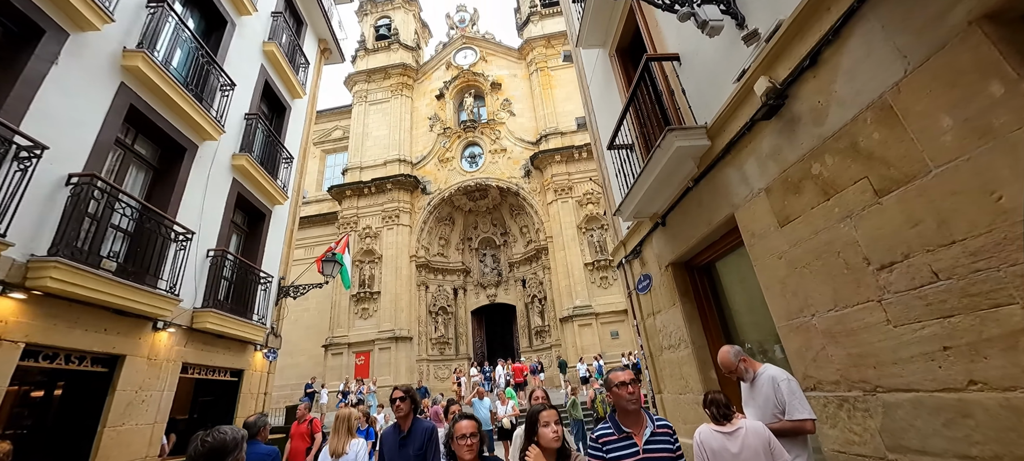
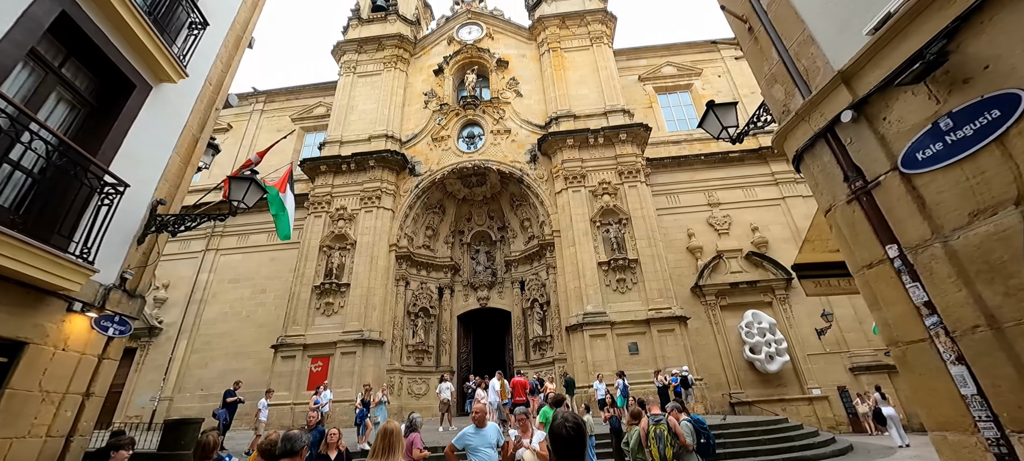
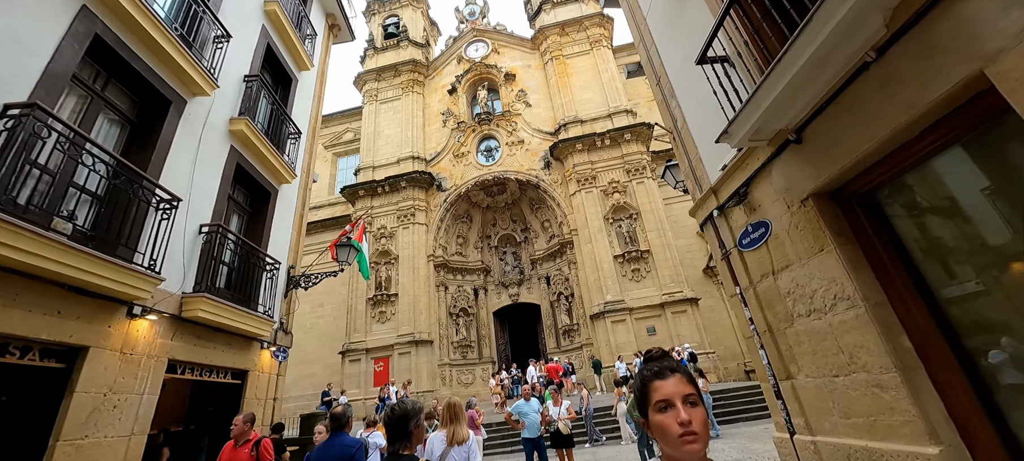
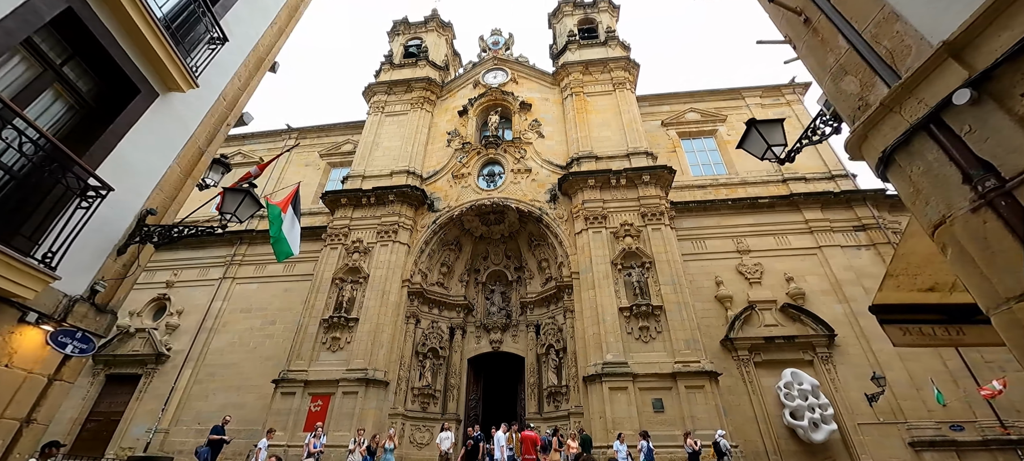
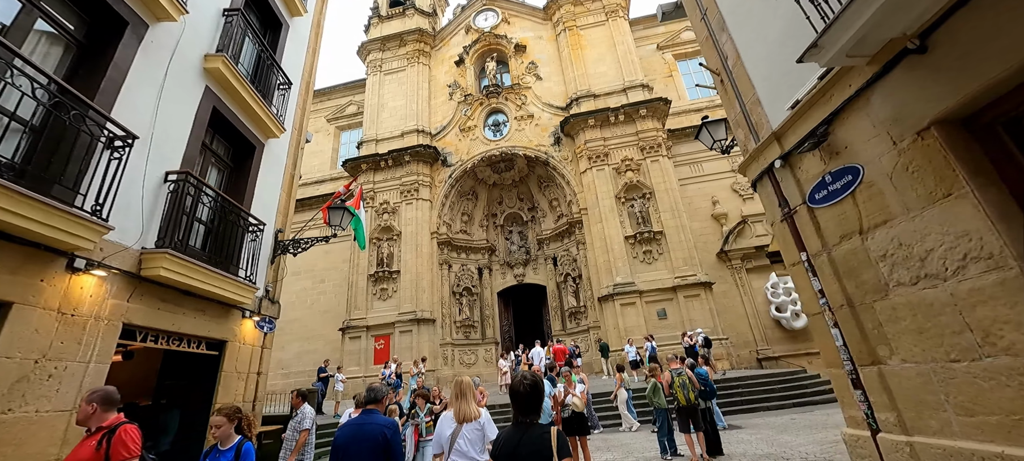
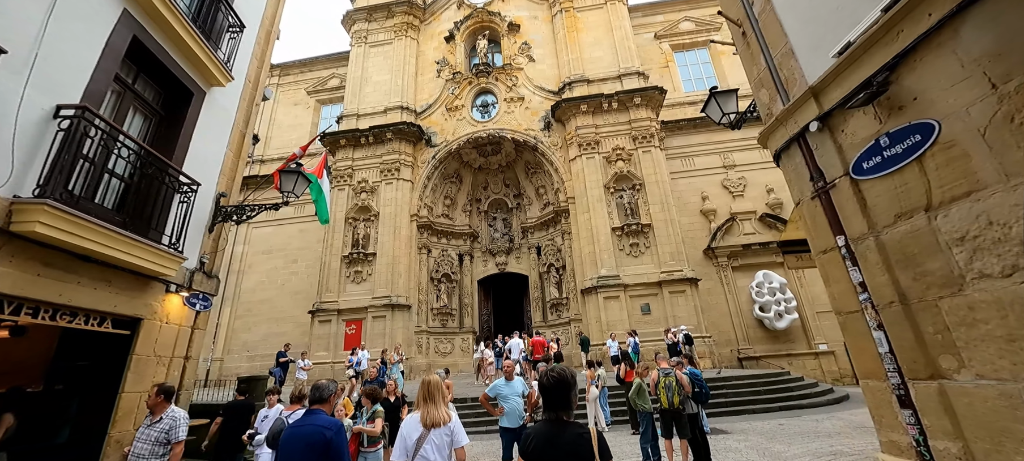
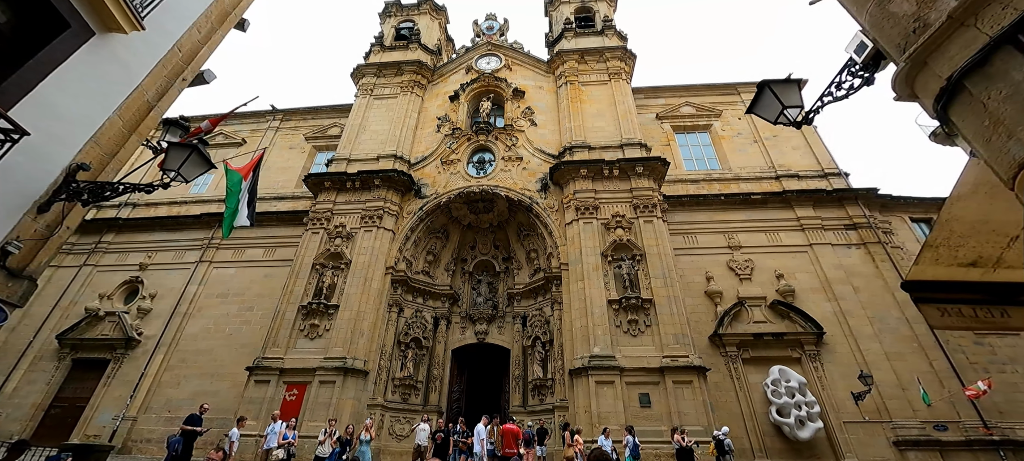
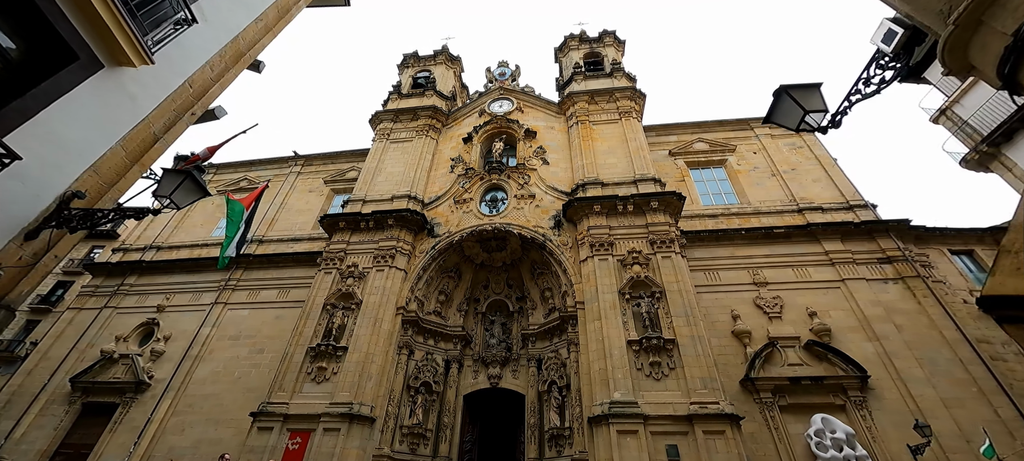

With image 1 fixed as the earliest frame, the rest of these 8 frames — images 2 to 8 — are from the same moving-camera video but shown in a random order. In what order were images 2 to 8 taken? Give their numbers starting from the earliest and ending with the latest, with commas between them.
3, 5, 6, 2, 4, 7, 8
